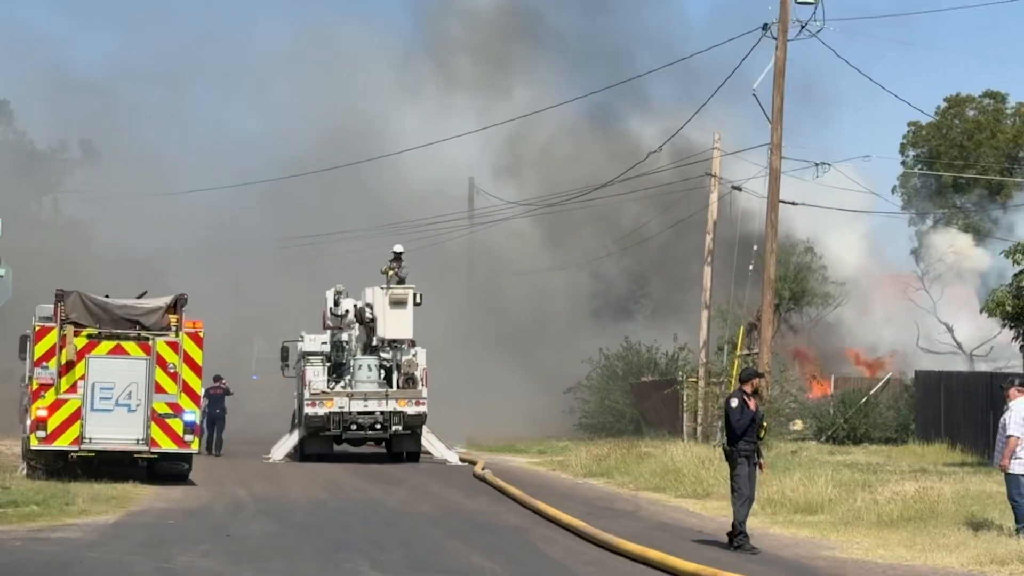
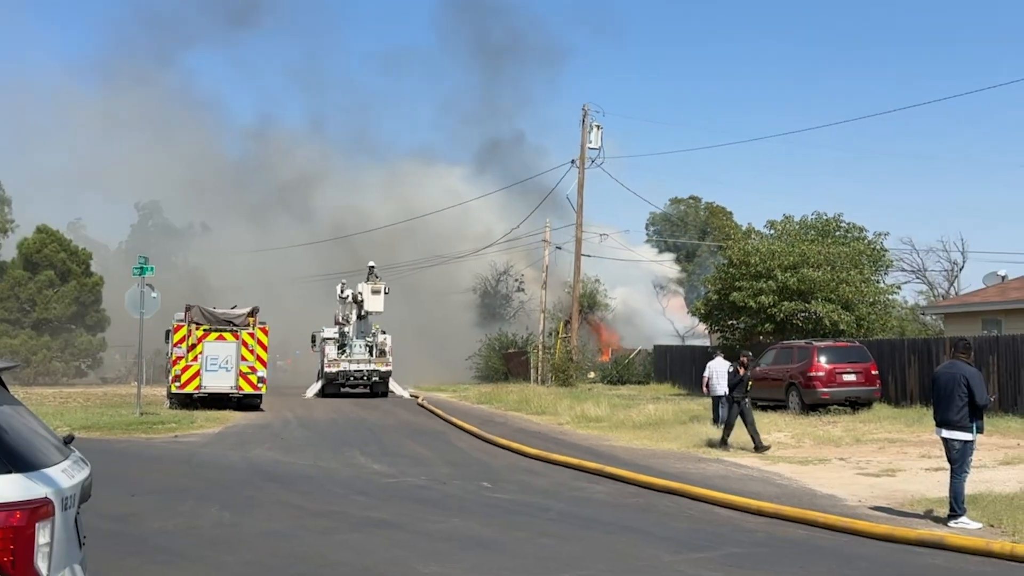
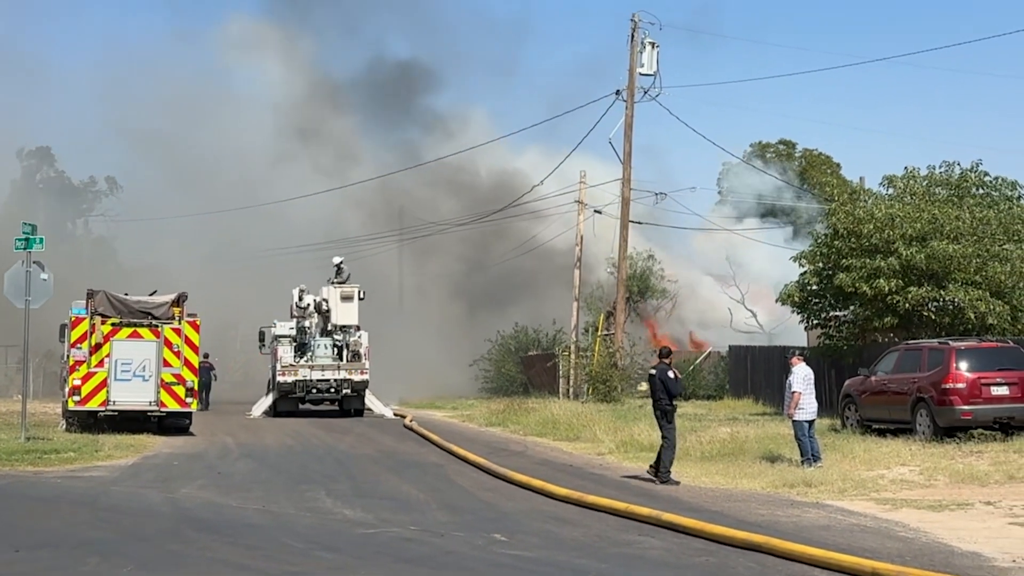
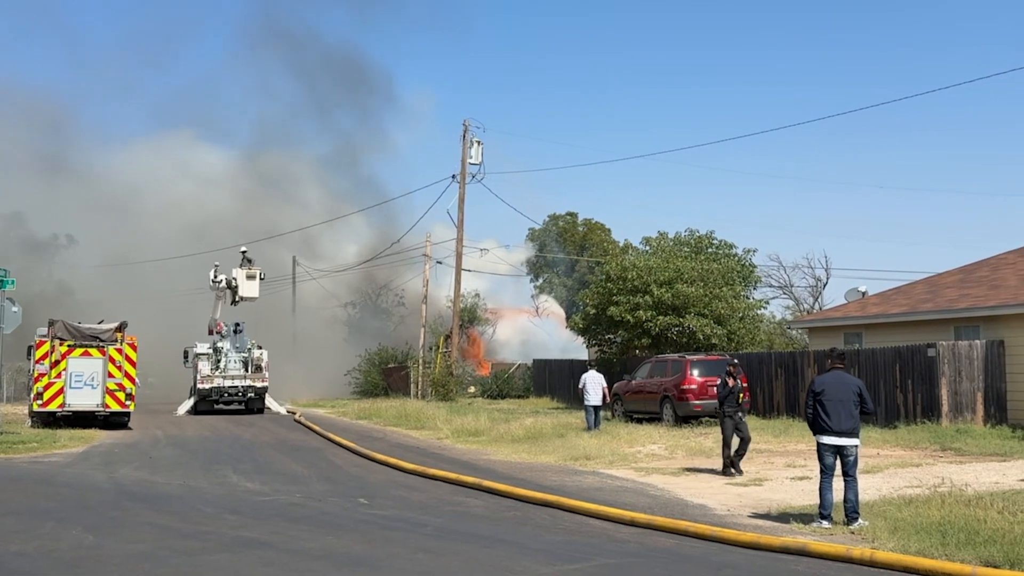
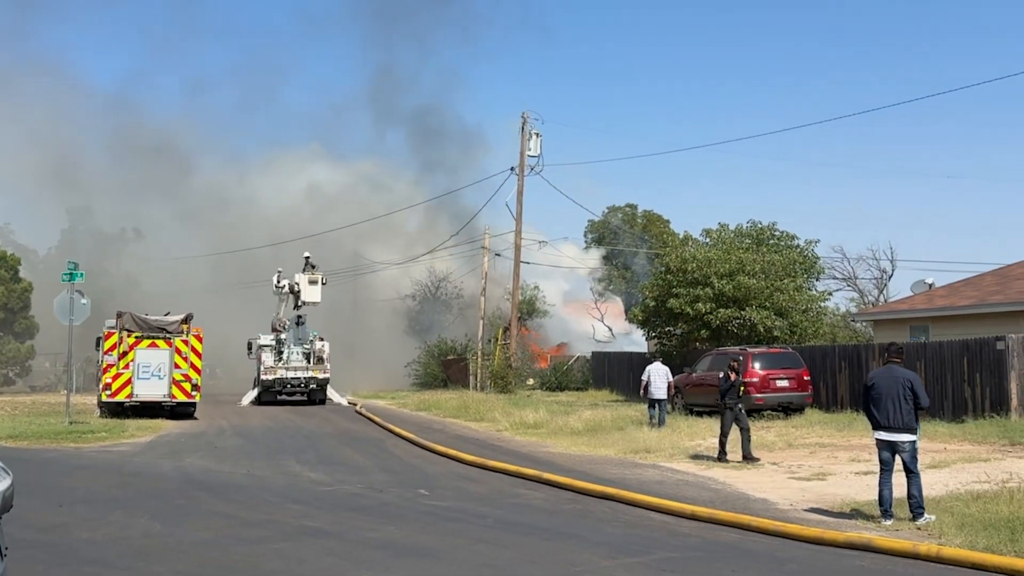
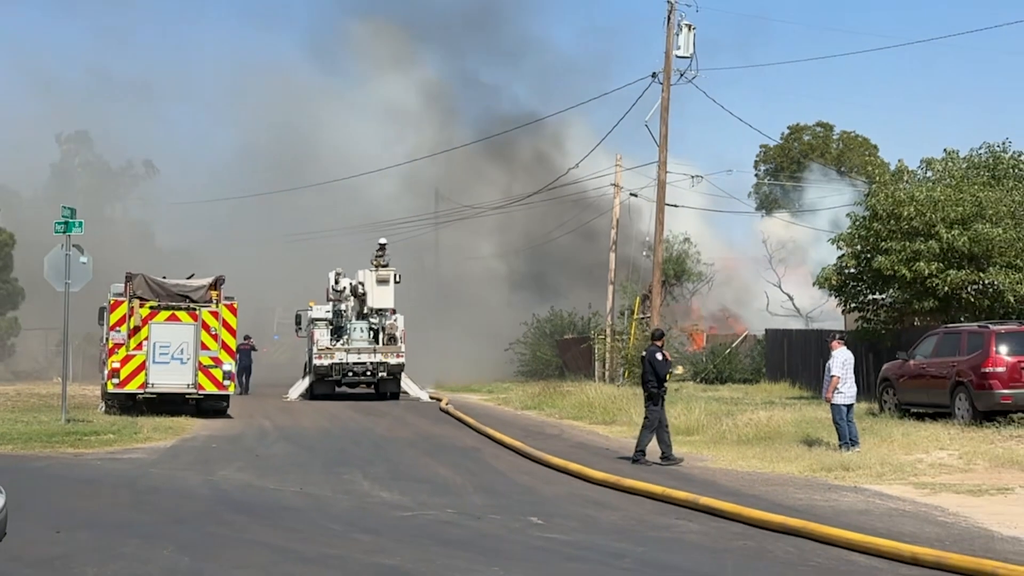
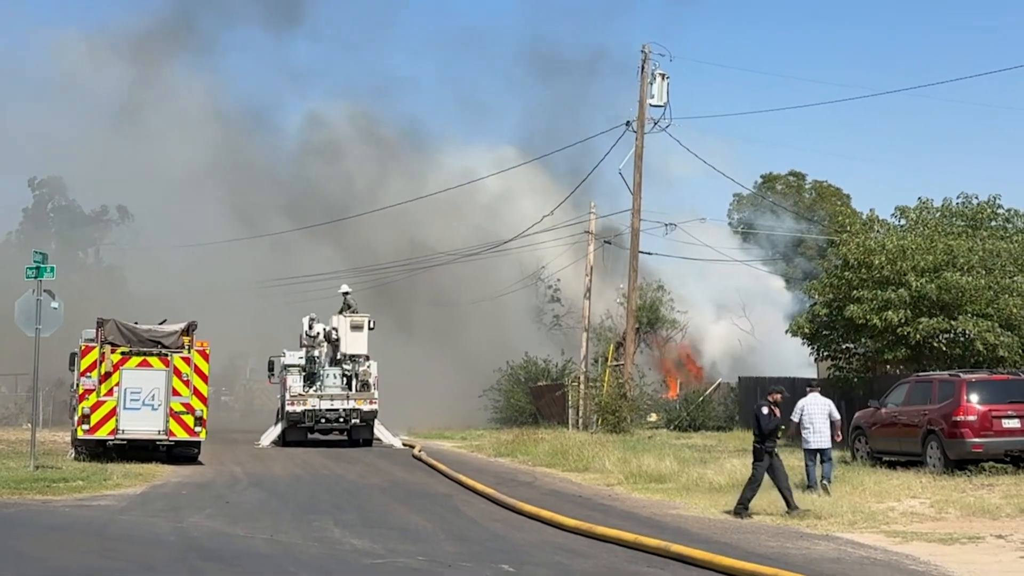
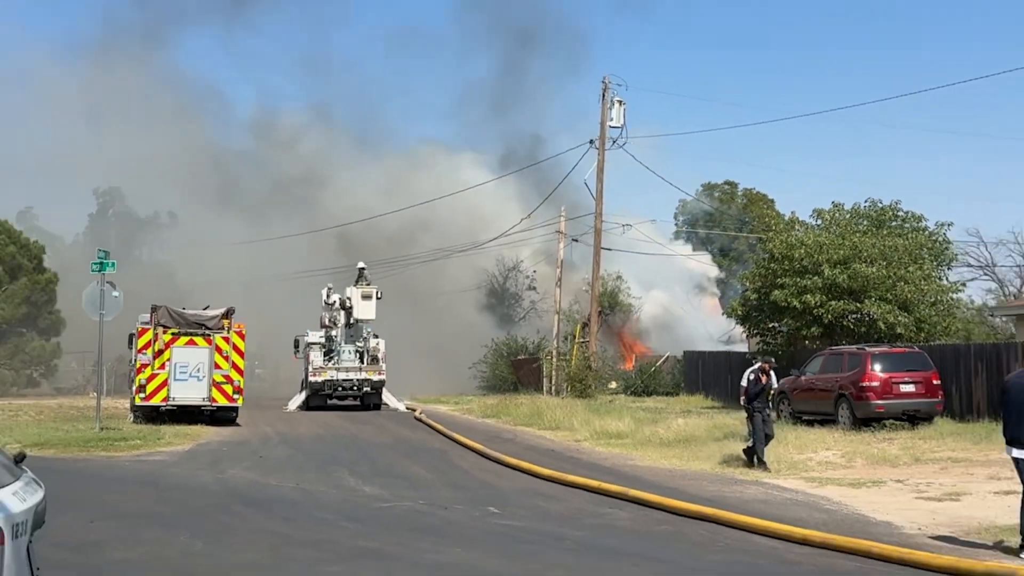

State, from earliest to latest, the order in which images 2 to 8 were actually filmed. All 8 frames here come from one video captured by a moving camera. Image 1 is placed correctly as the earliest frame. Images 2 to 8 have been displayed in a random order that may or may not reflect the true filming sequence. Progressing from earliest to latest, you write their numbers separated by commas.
6, 3, 7, 8, 2, 5, 4
